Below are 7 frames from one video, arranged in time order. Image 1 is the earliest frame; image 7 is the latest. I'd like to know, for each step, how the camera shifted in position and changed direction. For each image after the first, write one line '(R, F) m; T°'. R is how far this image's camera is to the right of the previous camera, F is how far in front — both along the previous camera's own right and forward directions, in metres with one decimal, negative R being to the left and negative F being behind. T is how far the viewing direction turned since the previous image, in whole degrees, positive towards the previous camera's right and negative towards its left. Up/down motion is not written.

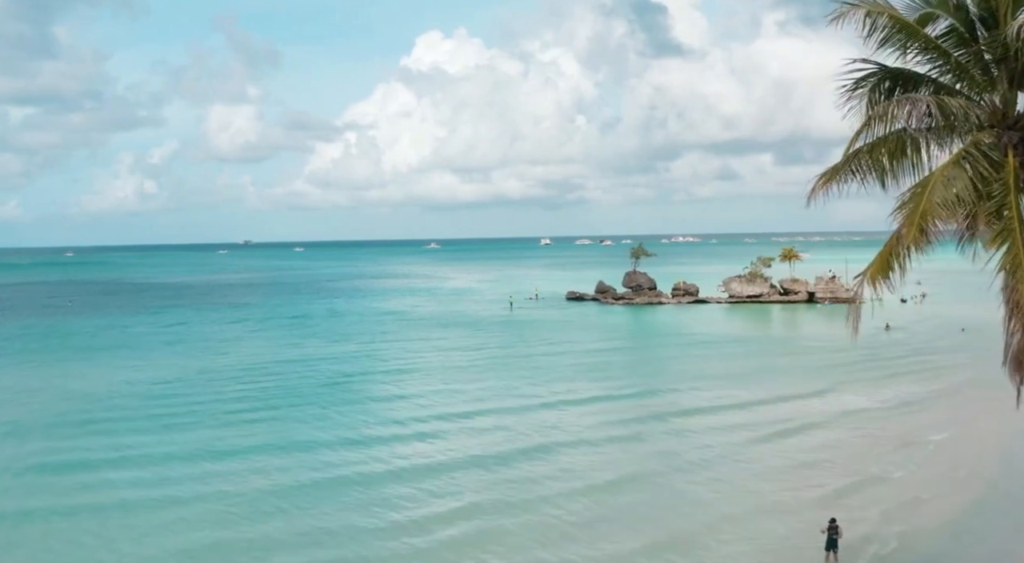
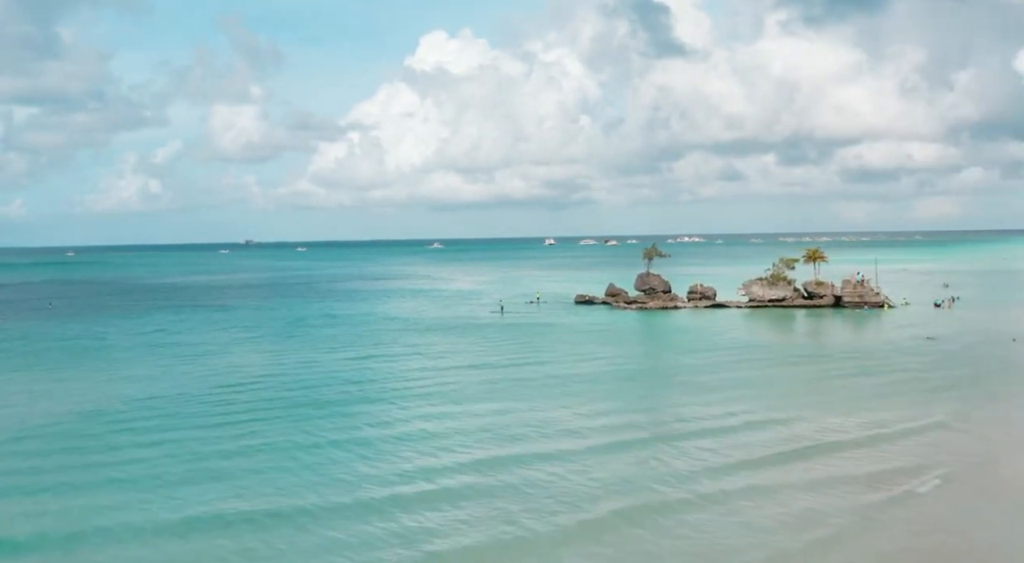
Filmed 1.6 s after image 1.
(-0.1, +2.7) m; 0°
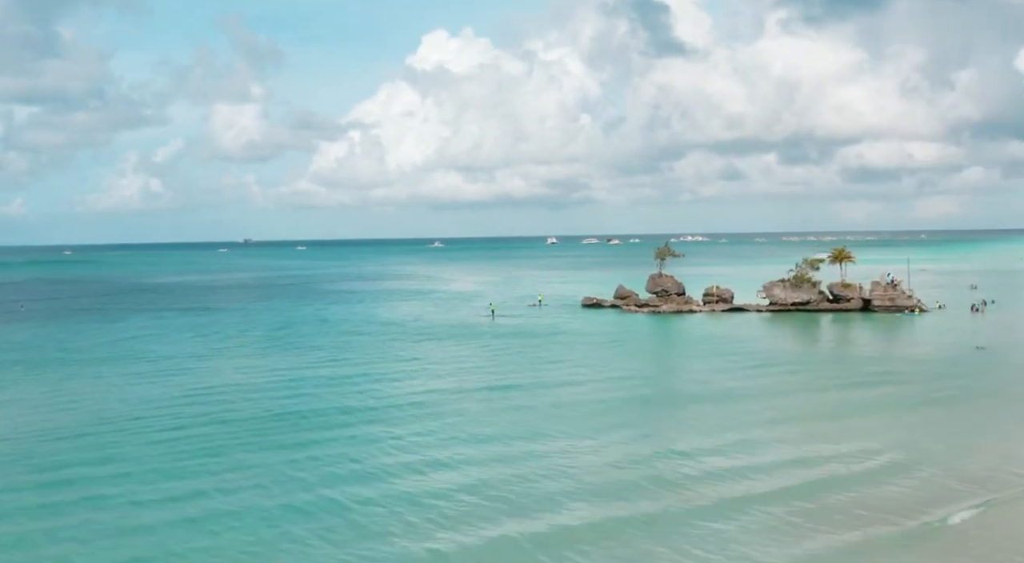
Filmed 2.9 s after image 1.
(-0.1, +2.8) m; 0°
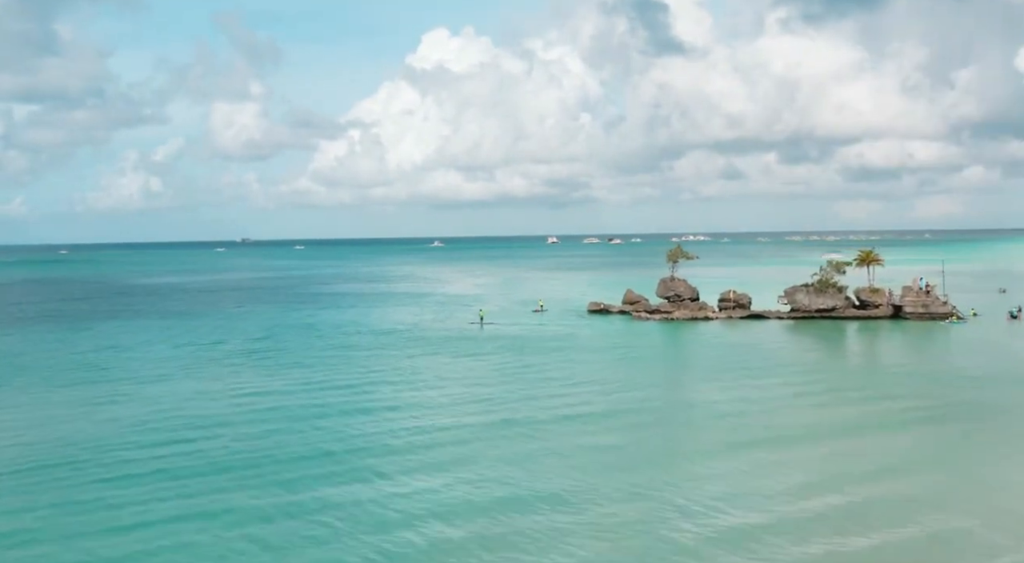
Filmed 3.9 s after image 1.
(0.0, +2.7) m; 0°
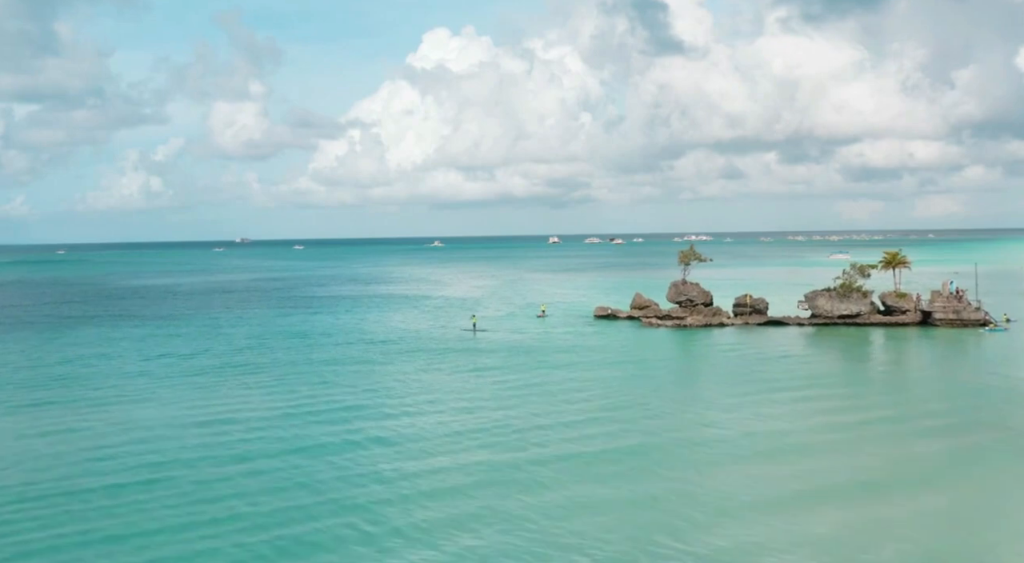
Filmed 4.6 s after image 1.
(-0.1, +2.1) m; 0°
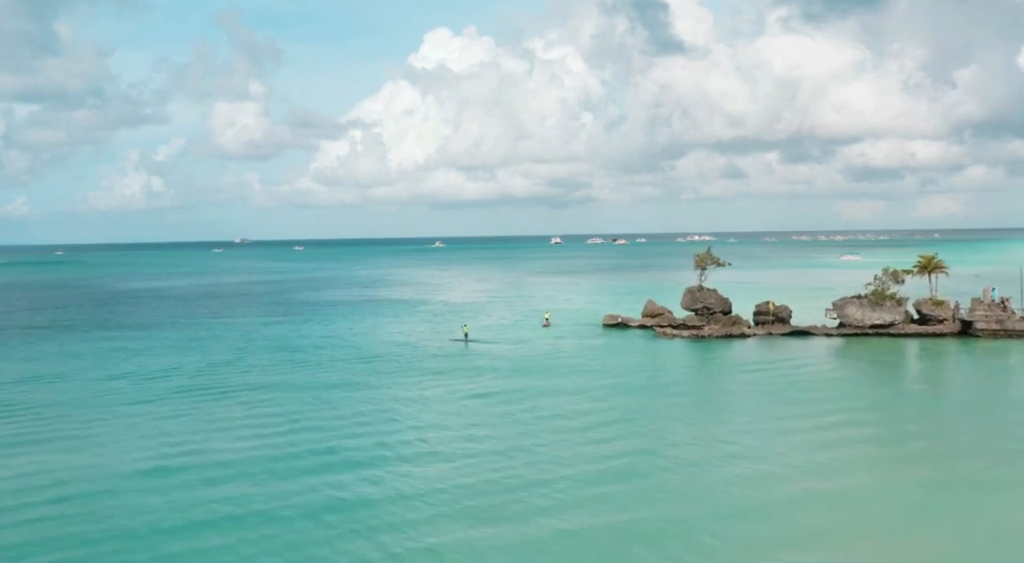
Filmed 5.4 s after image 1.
(-0.1, +2.5) m; 0°
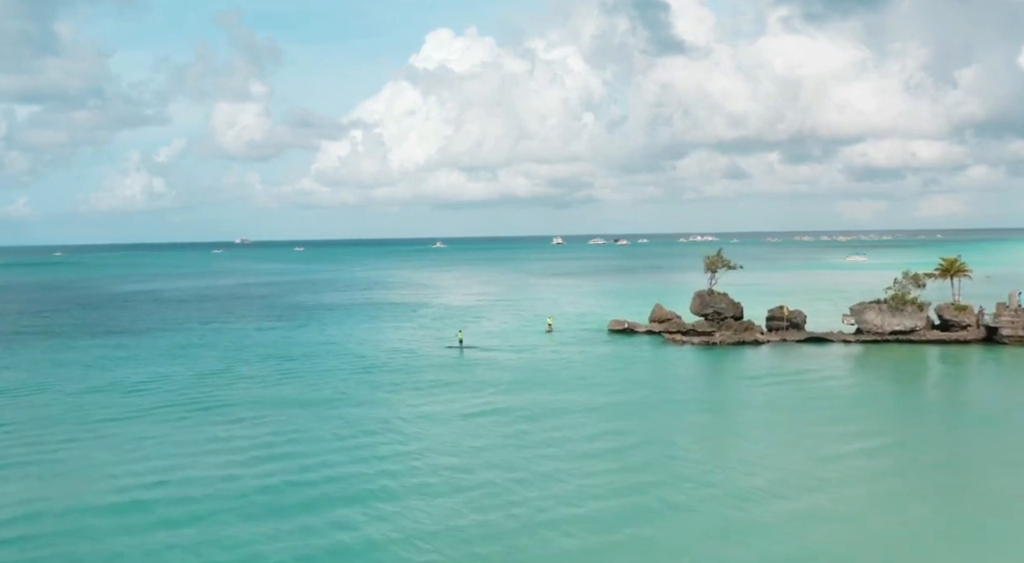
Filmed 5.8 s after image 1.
(0.0, +1.3) m; 0°
